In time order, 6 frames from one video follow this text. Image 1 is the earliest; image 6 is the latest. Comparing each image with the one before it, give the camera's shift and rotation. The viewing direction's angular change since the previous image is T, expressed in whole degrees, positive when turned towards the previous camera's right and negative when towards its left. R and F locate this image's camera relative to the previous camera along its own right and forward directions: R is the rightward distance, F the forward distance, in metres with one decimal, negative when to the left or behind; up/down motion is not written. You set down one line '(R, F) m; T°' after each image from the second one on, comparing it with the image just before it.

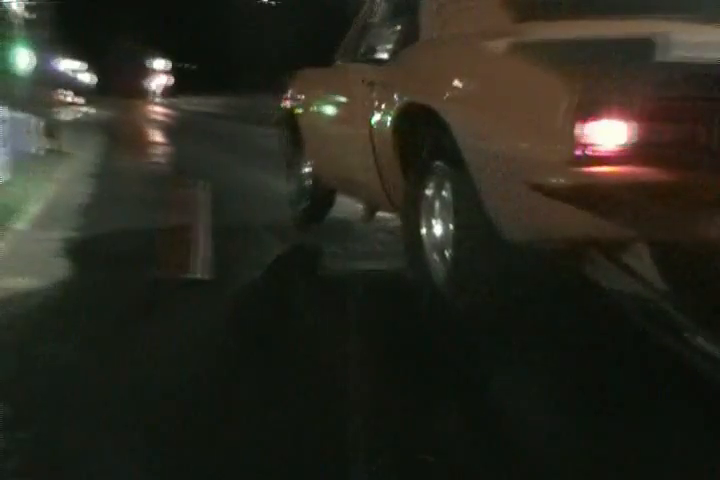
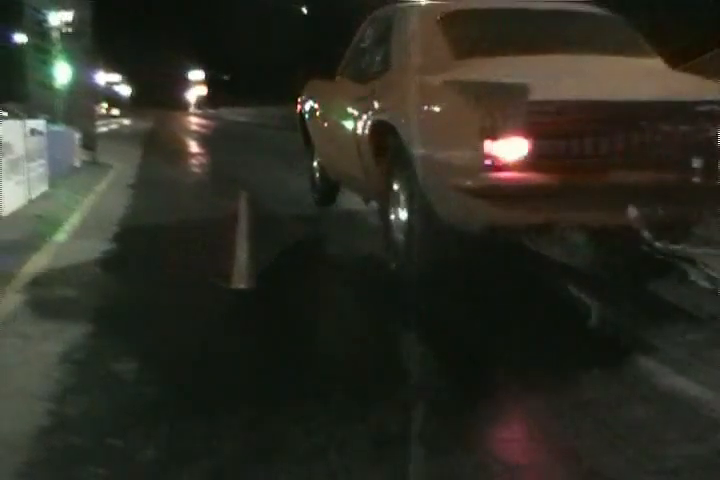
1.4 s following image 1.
(+0.3, 0.0) m; -2°
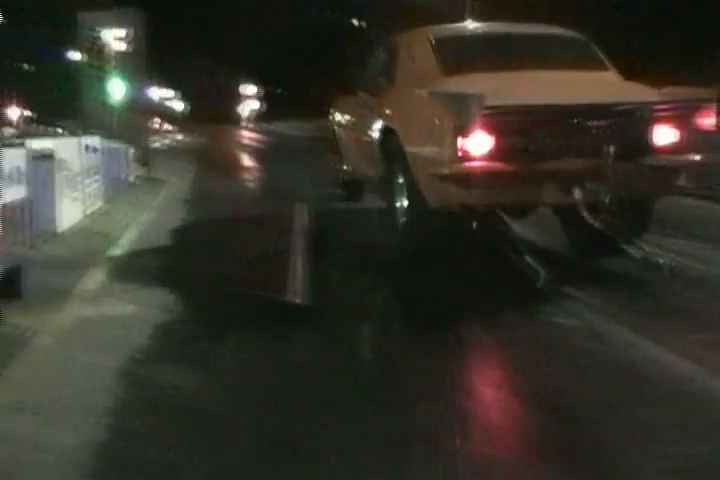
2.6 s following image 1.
(+0.2, 0.0) m; -2°
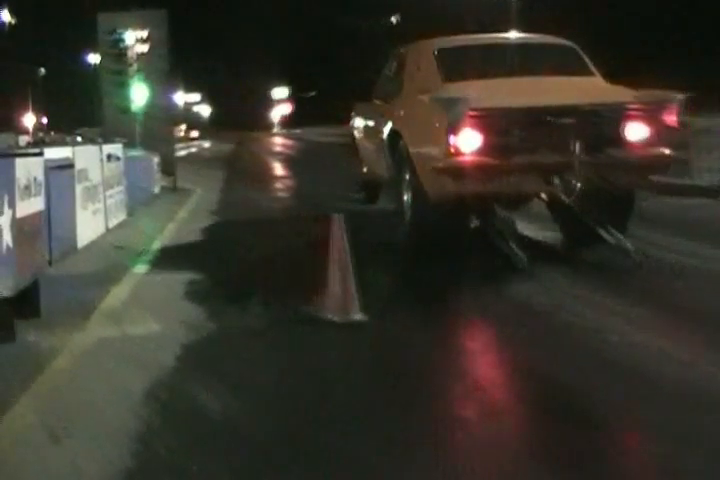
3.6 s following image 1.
(+0.1, 0.0) m; -1°
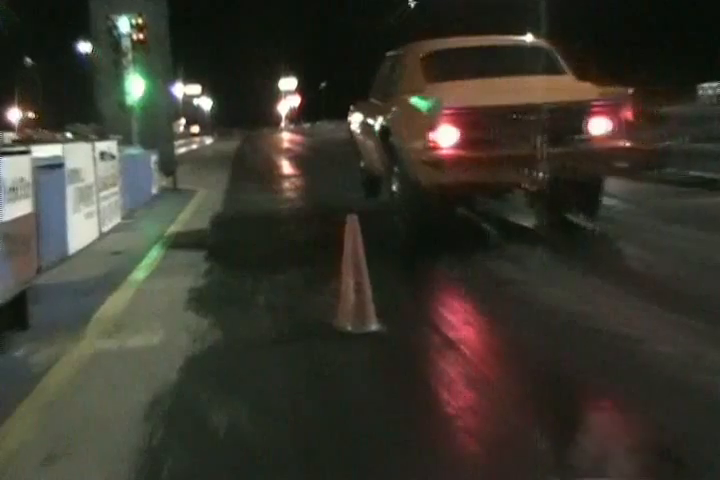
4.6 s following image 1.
(0.0, +0.4) m; 0°
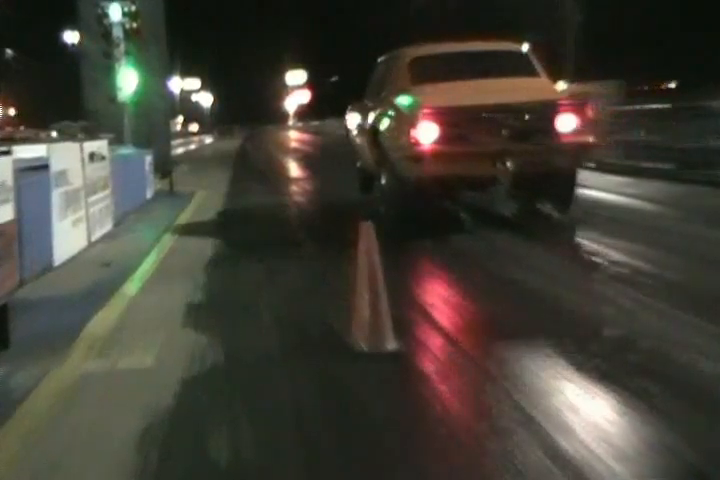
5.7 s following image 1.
(-0.1, +1.1) m; 0°
